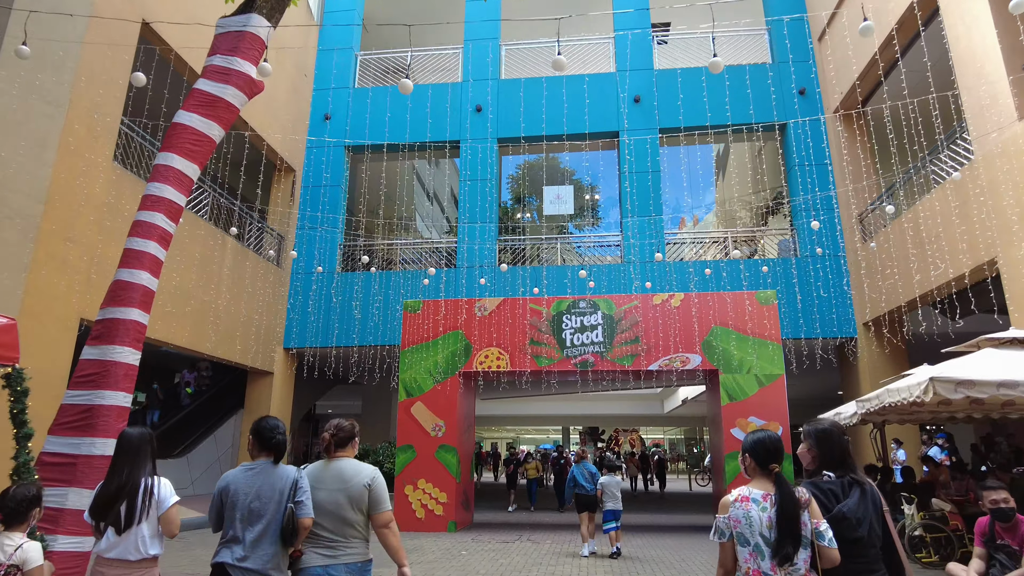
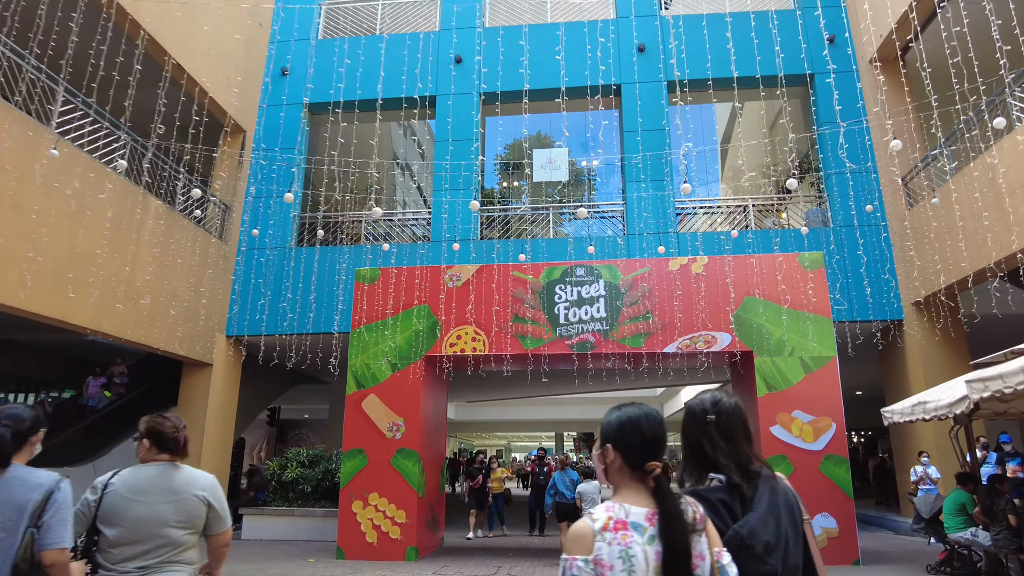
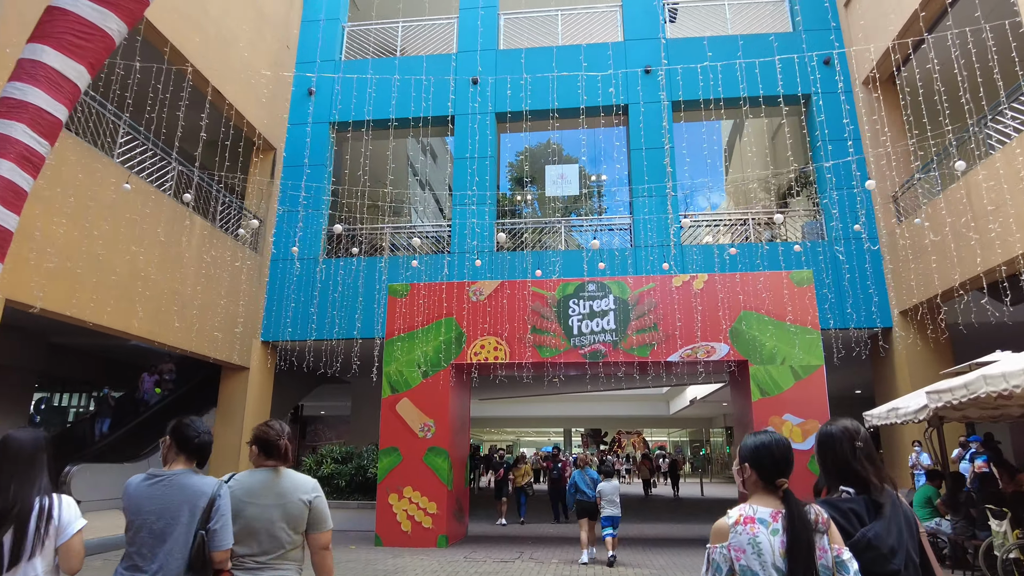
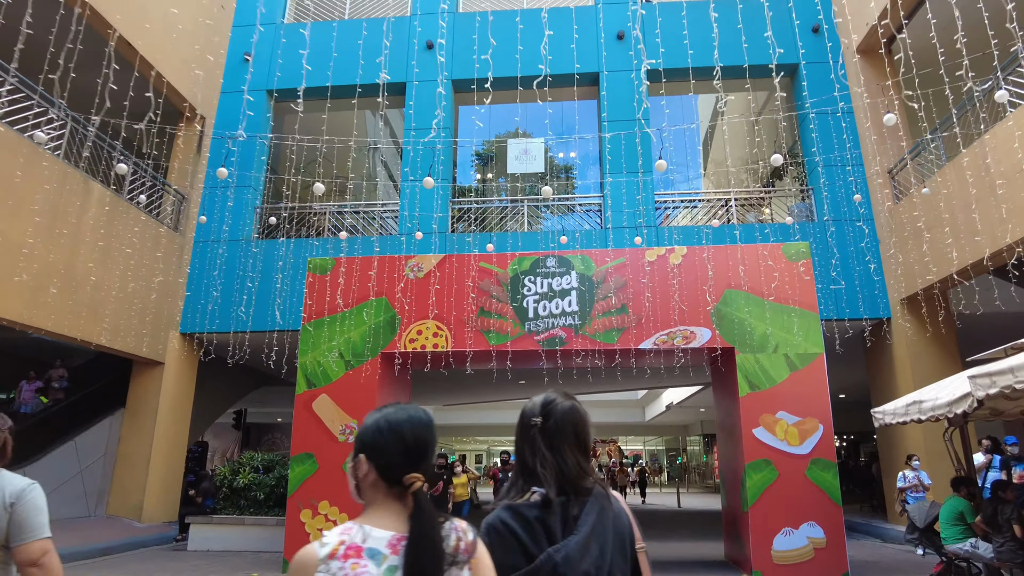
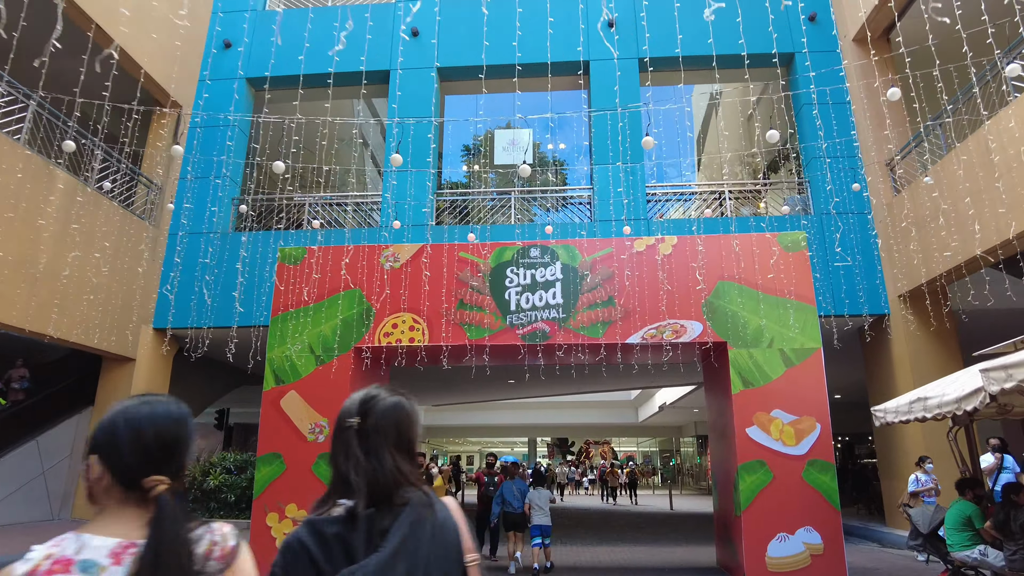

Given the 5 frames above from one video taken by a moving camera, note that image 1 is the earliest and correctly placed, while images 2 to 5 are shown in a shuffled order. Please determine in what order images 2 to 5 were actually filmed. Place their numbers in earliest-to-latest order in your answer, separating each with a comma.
3, 2, 4, 5
